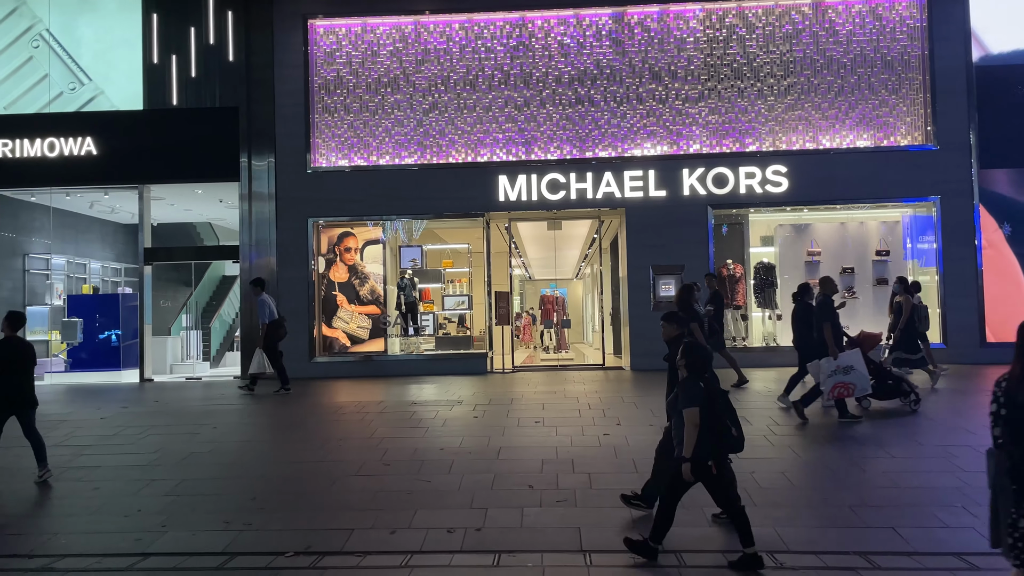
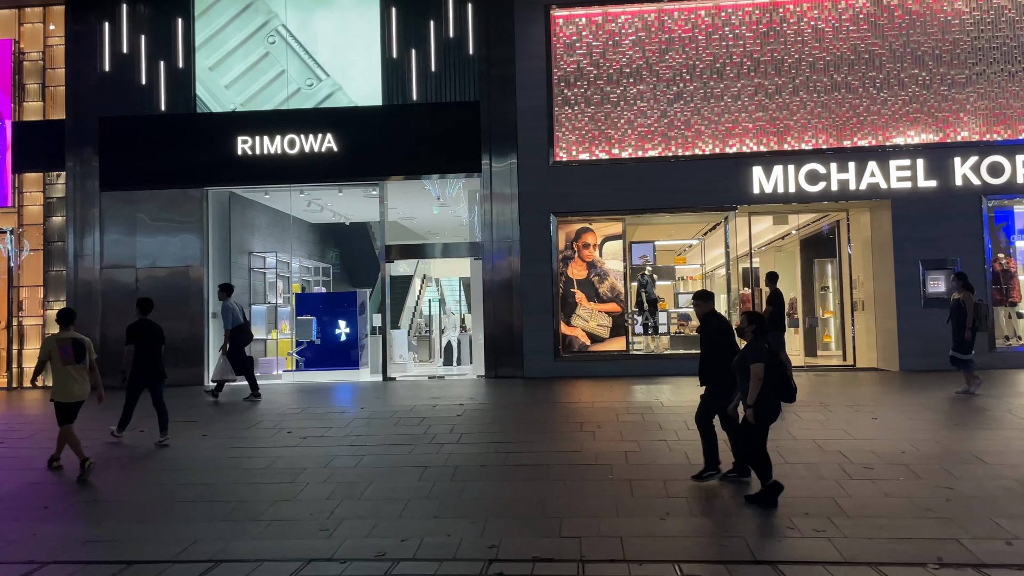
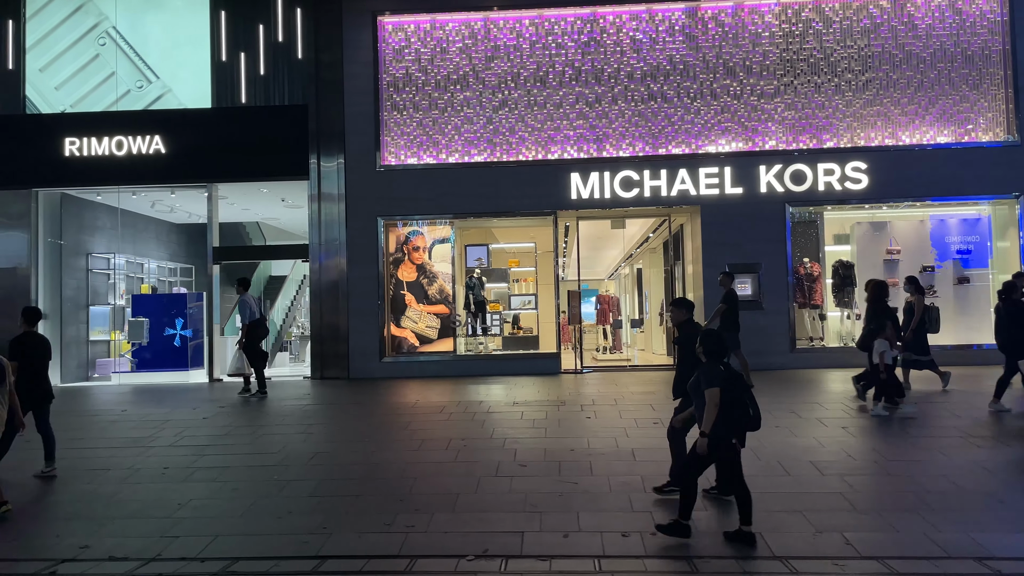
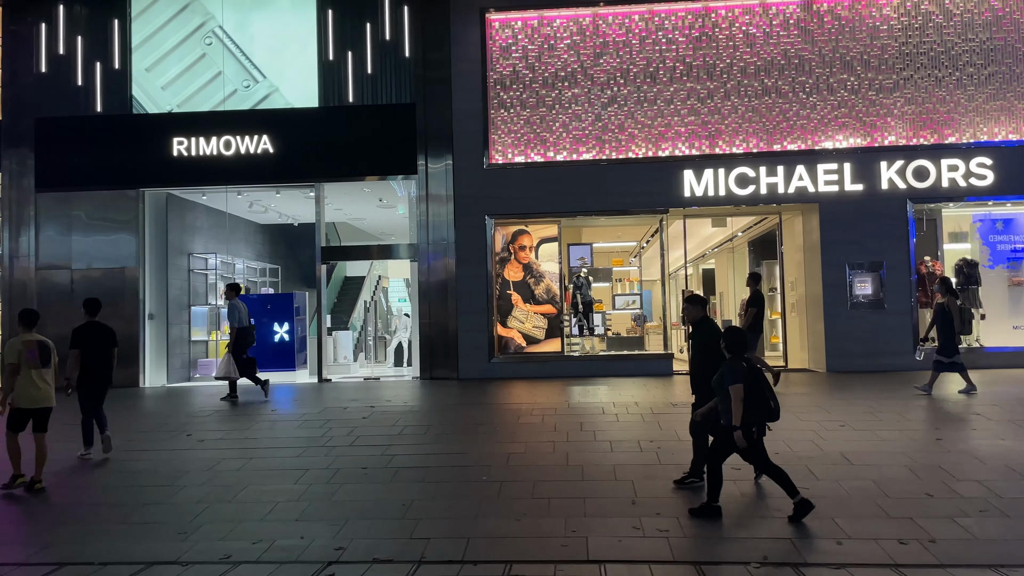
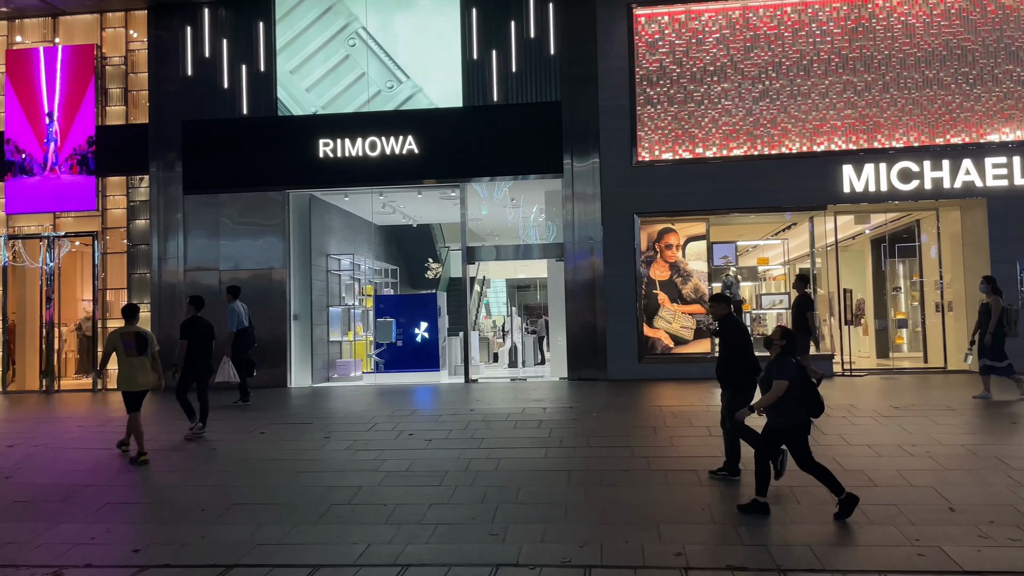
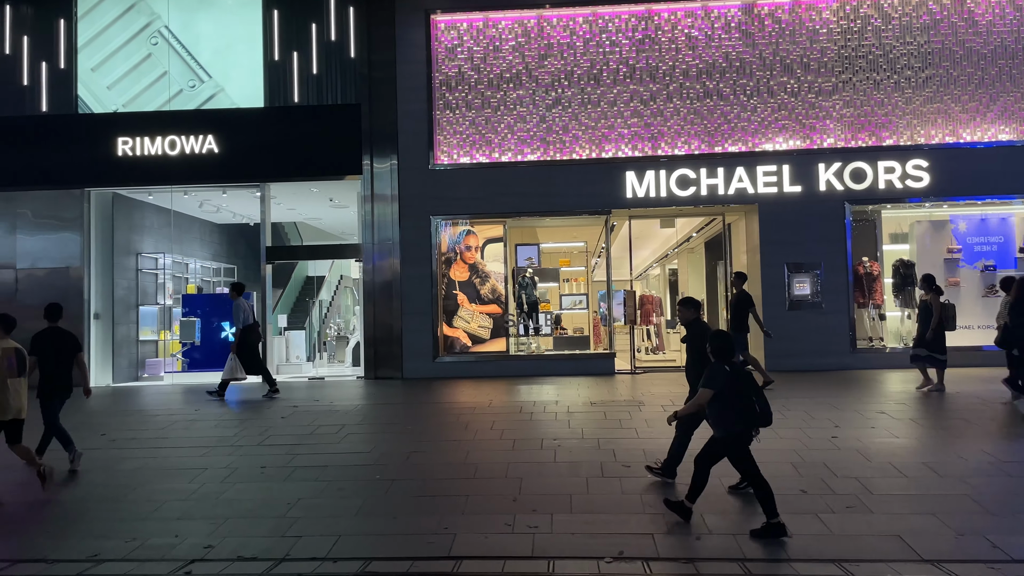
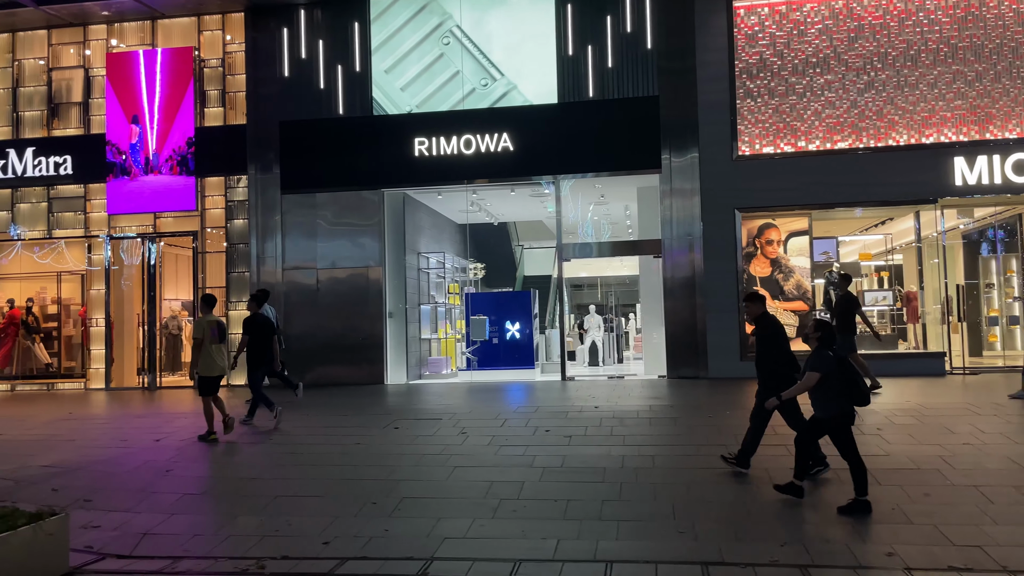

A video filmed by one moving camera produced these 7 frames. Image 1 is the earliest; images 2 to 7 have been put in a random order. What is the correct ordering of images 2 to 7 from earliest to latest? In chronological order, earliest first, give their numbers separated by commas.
3, 6, 4, 2, 5, 7
